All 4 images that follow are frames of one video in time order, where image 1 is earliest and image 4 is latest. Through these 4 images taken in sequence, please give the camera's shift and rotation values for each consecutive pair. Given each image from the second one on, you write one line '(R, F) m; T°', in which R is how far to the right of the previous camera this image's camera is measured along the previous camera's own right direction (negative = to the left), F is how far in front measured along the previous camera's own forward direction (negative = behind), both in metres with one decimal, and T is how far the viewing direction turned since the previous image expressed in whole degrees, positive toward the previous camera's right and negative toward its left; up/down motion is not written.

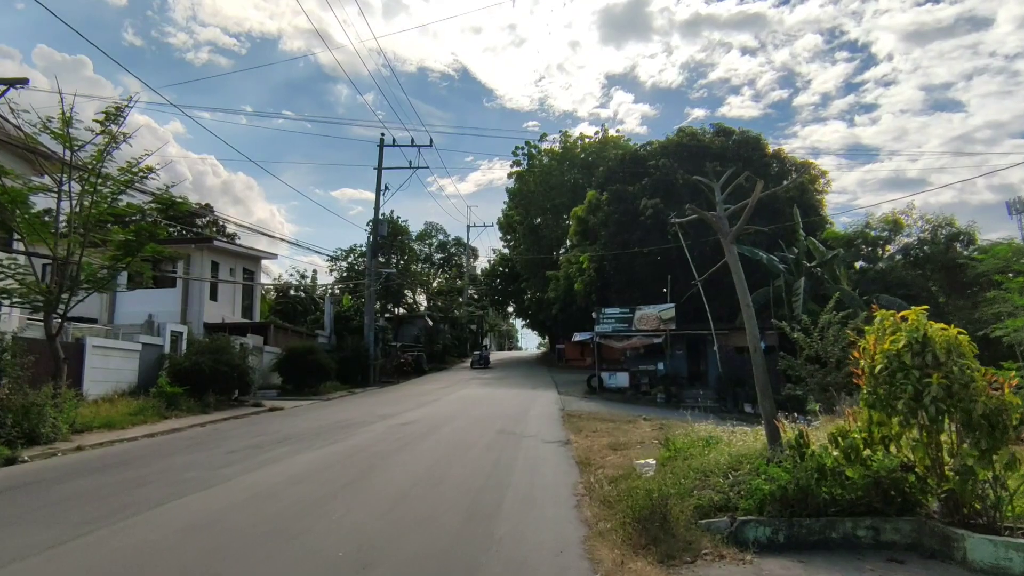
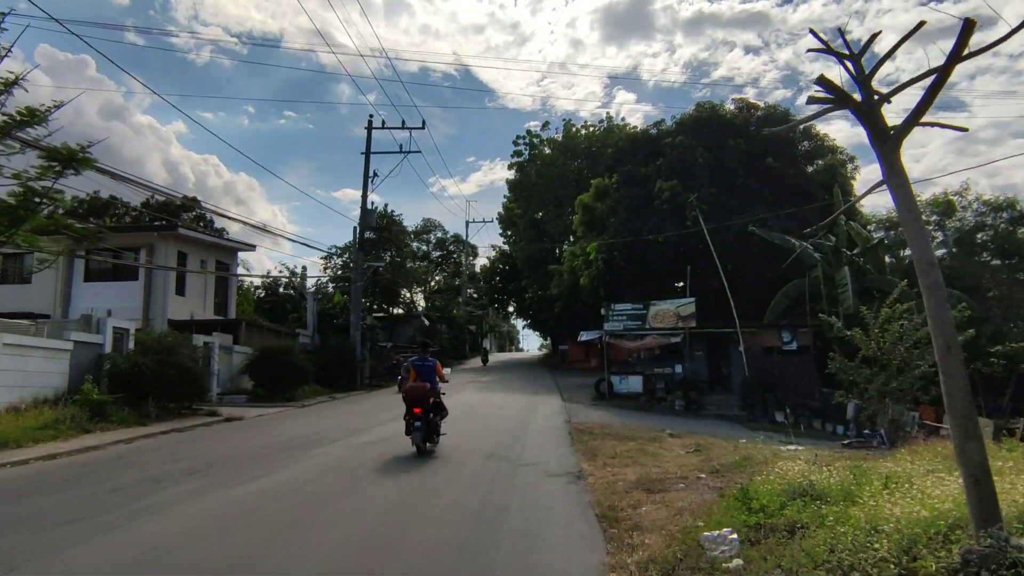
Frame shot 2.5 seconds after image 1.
(+0.1, +3.2) m; 0°
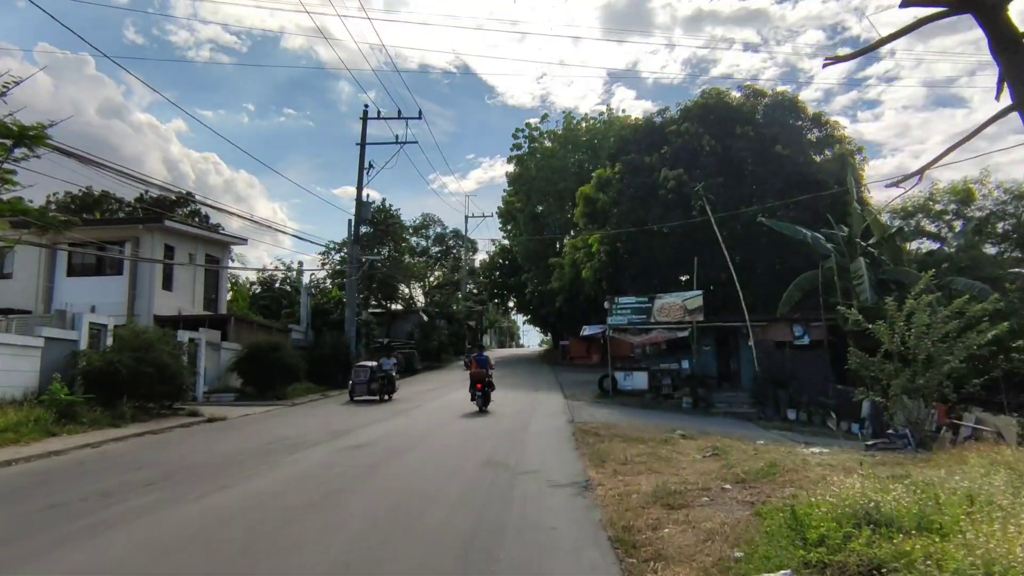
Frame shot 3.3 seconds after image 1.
(0.0, +1.1) m; 0°
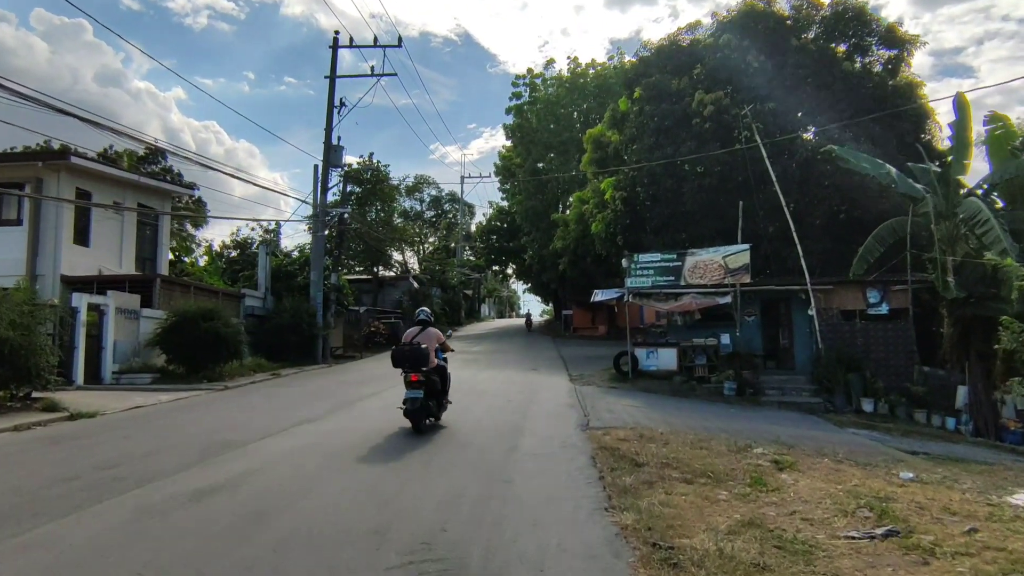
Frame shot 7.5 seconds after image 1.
(+0.2, +5.3) m; 0°
